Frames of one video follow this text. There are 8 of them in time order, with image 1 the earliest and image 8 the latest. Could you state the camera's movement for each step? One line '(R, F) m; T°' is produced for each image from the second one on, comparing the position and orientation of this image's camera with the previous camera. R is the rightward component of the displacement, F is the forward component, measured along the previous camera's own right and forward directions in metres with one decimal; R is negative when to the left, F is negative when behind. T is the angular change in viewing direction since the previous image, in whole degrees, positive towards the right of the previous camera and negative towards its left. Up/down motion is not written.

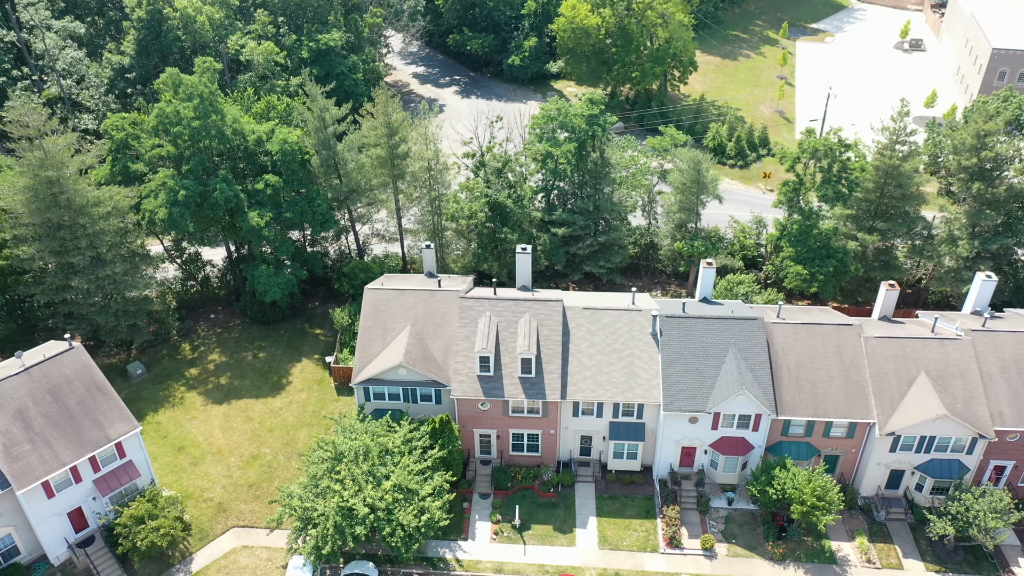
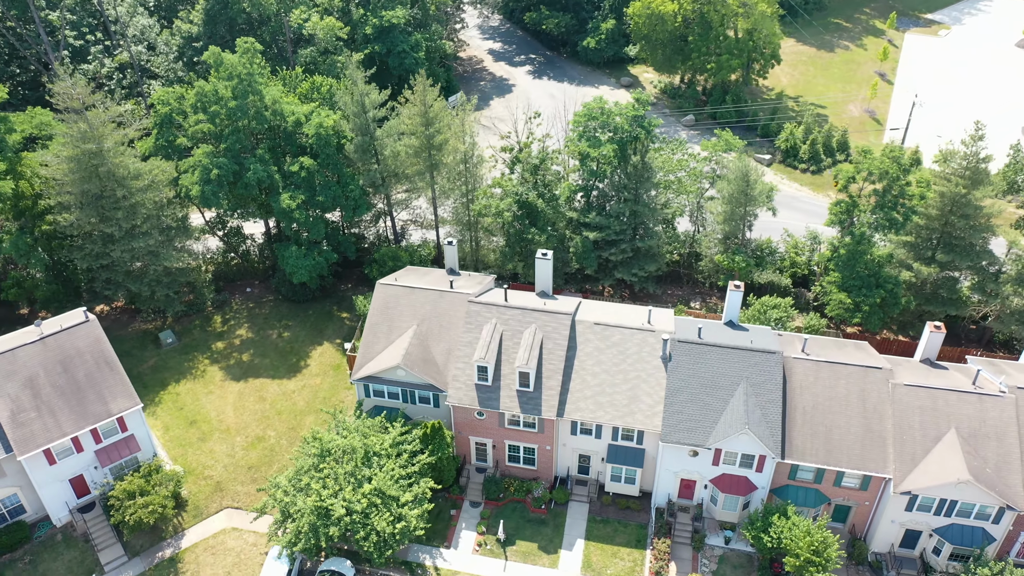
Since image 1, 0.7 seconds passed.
(+4.0, +1.3) m; -7°
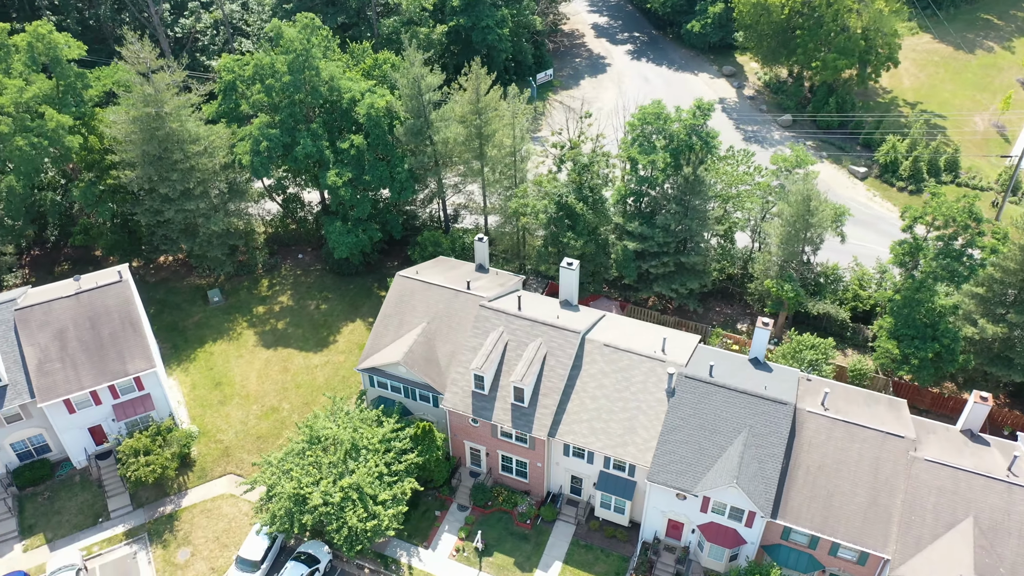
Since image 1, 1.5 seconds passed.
(+4.9, +1.3) m; -8°
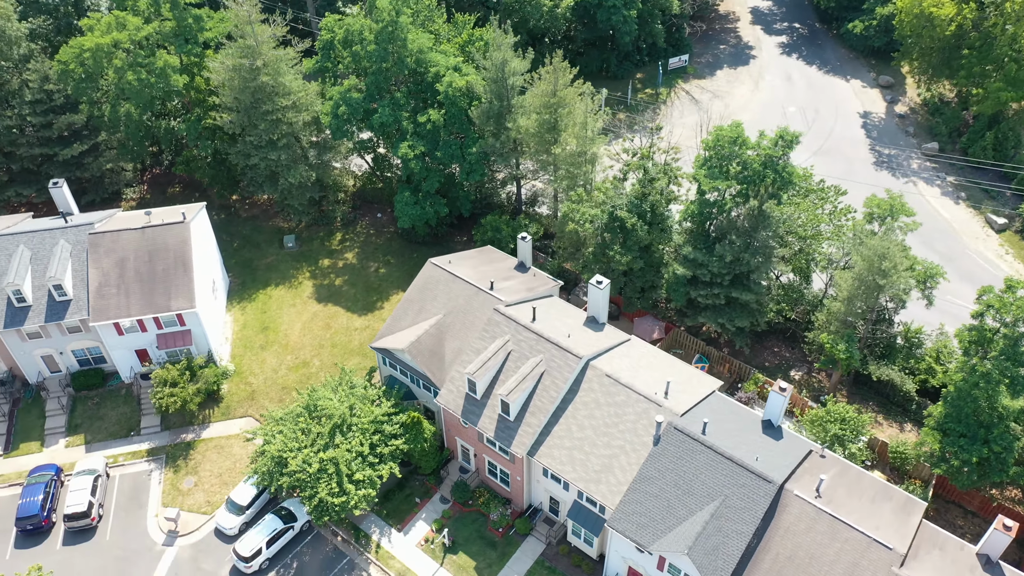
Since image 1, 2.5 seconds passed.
(+6.6, +1.3) m; -12°
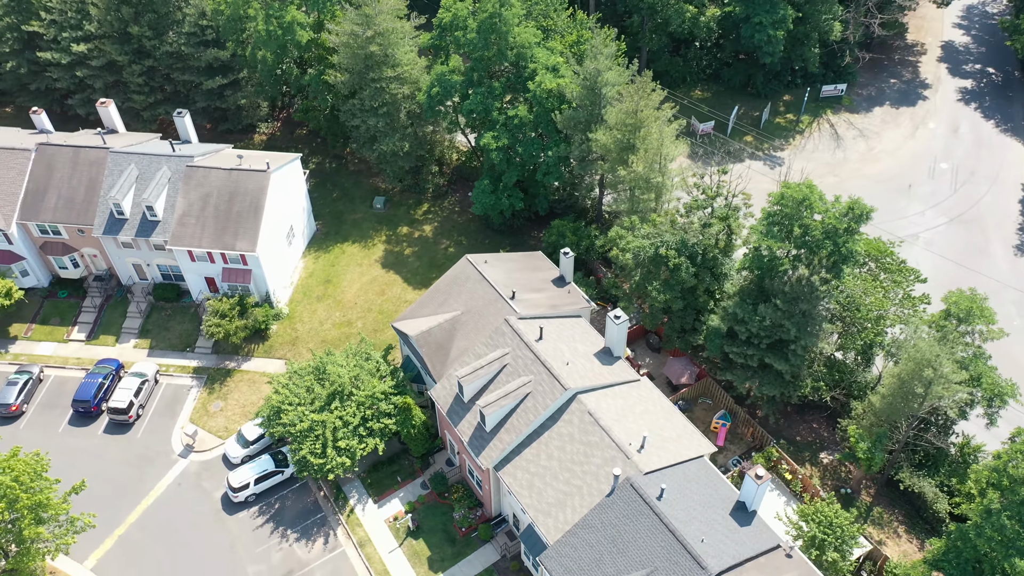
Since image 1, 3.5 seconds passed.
(+7.4, +0.7) m; -13°
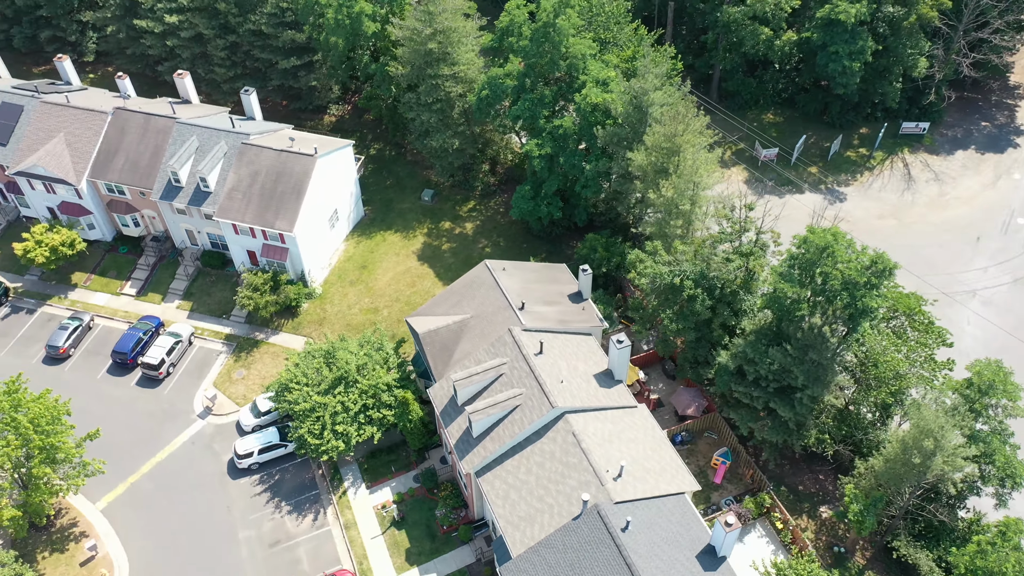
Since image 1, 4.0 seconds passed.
(+4.0, -0.1) m; -7°
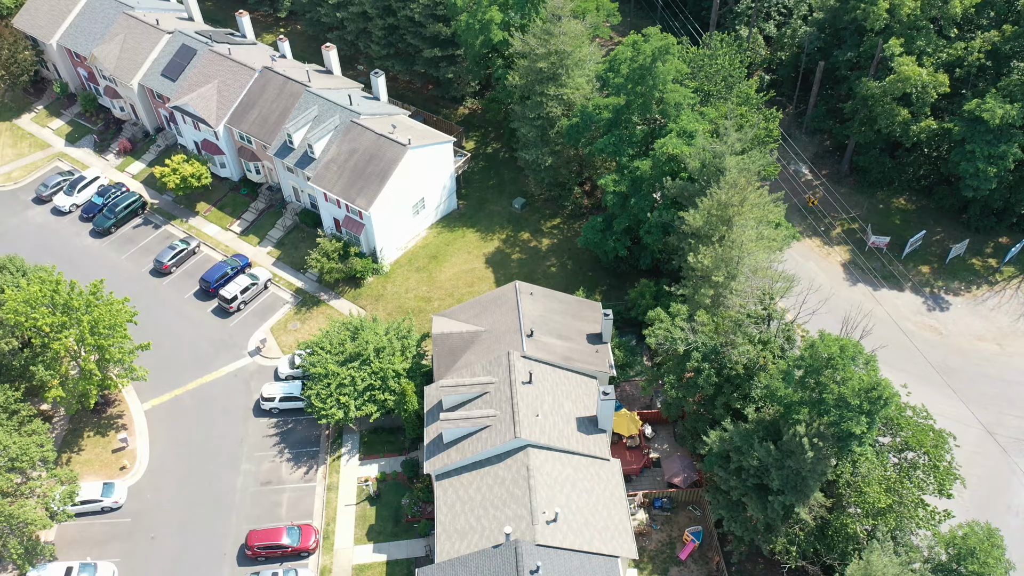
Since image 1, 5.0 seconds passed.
(+8.2, -0.3) m; -13°
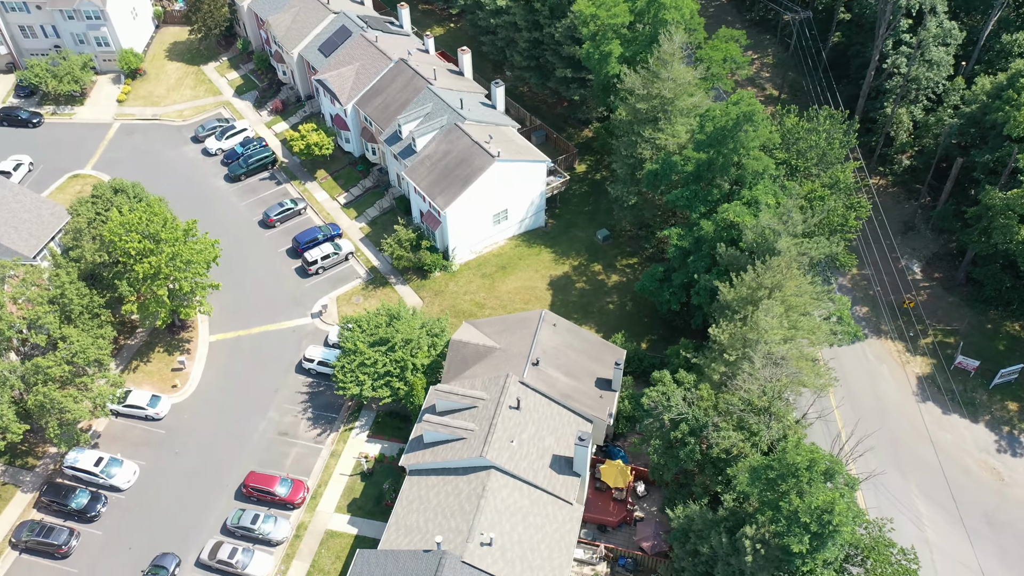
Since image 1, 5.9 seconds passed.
(+7.9, -0.3) m; -13°
